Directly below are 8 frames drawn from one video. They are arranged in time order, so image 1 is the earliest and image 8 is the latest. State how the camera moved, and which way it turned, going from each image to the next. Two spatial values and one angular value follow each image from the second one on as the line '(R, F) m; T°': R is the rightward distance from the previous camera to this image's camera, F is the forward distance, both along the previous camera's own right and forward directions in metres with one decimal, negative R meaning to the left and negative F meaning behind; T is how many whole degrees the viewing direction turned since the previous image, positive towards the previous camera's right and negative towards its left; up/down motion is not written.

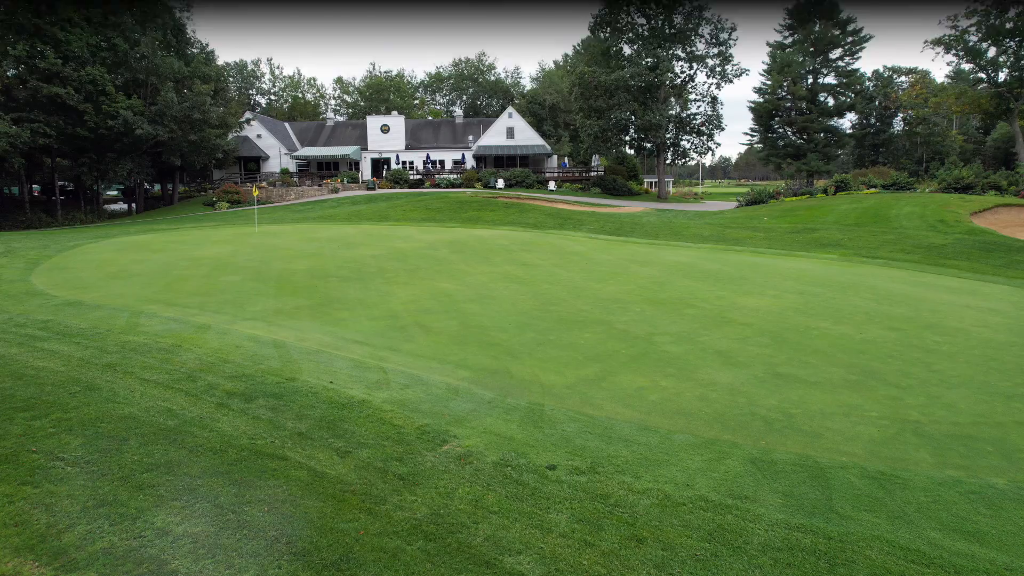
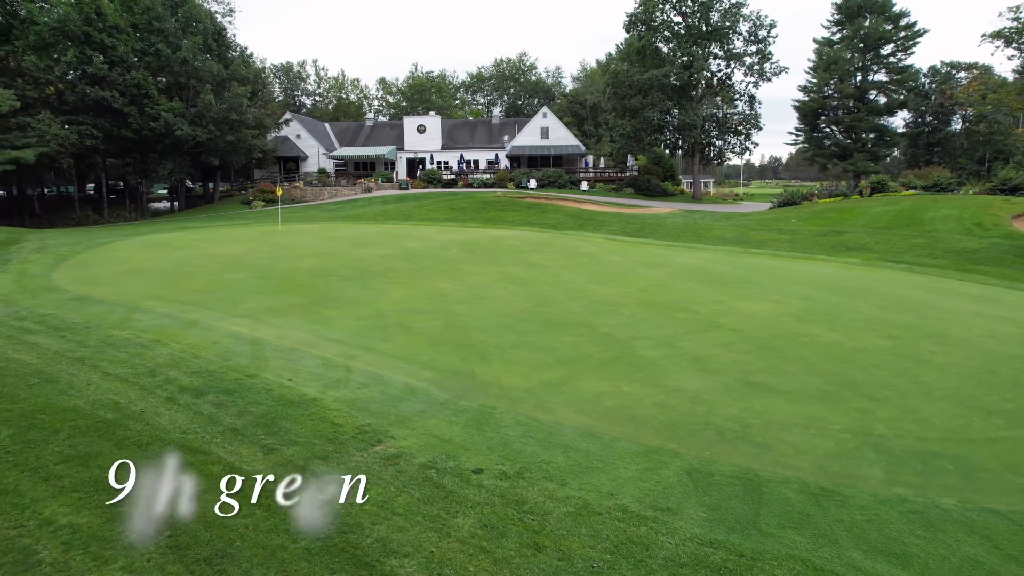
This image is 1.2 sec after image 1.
(+0.8, 0.0) m; -4°
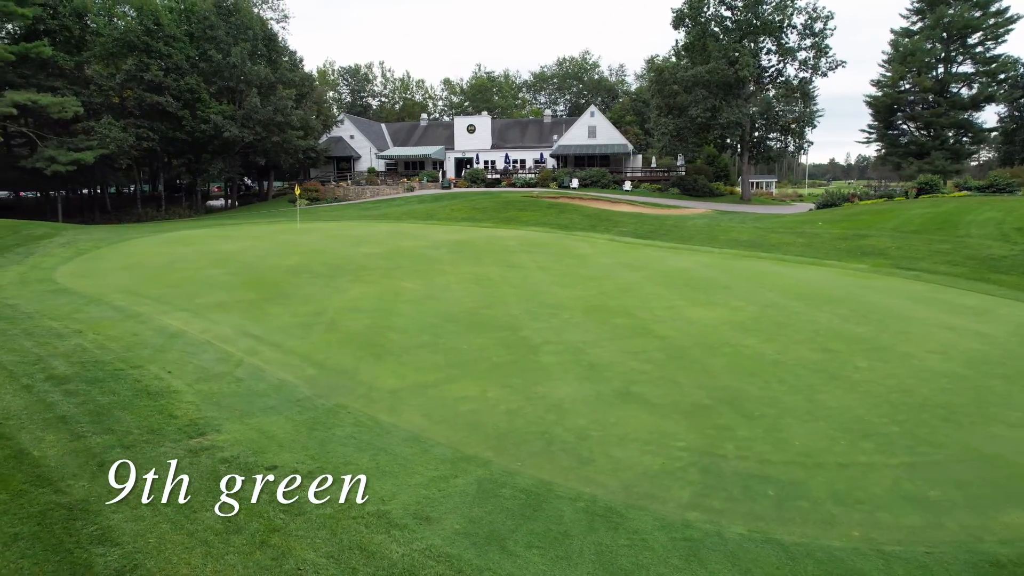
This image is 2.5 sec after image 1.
(+1.9, +0.1) m; -7°
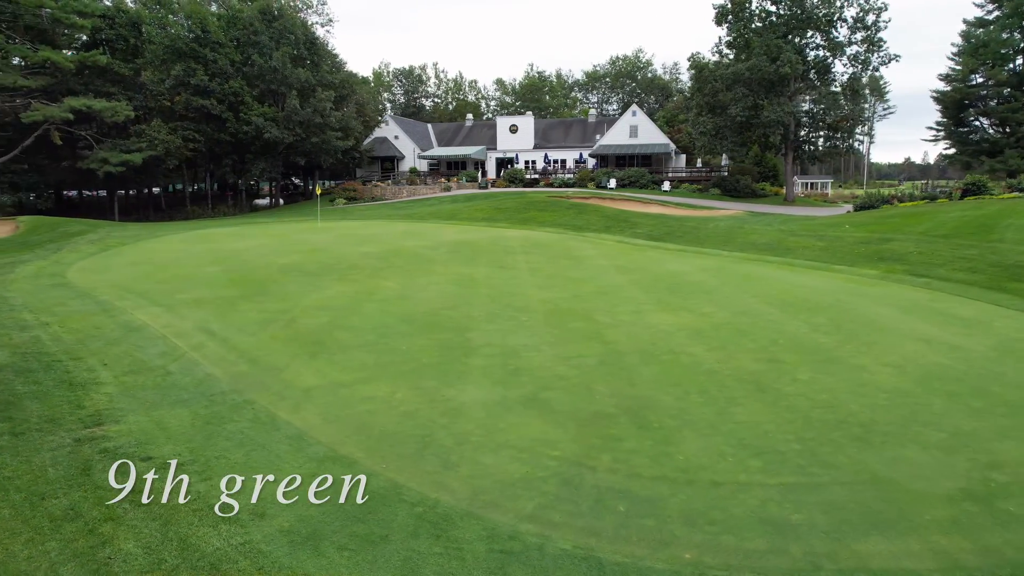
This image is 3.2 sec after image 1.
(+1.4, +0.1) m; -6°
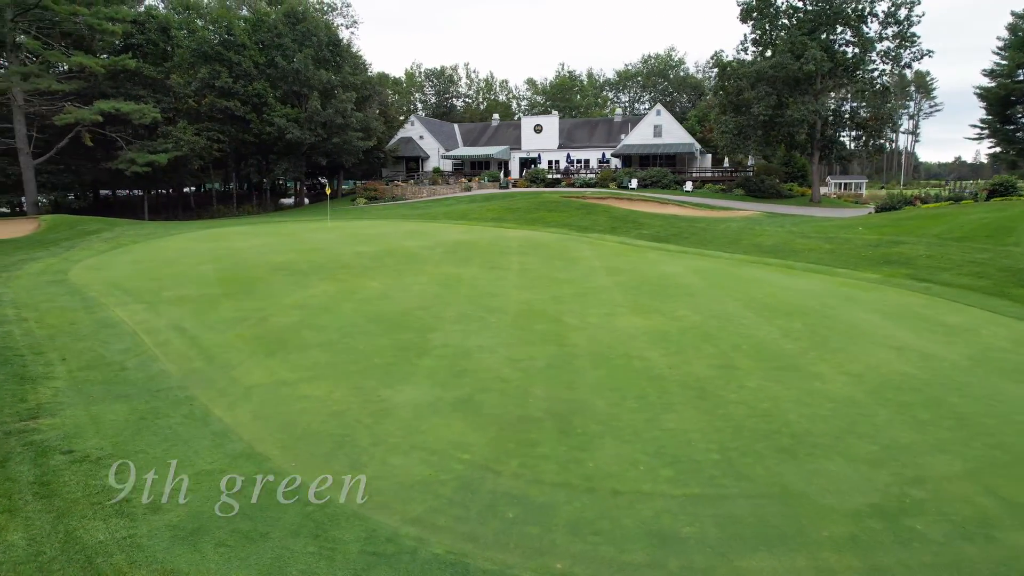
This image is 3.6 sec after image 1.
(+0.9, +0.1) m; -3°
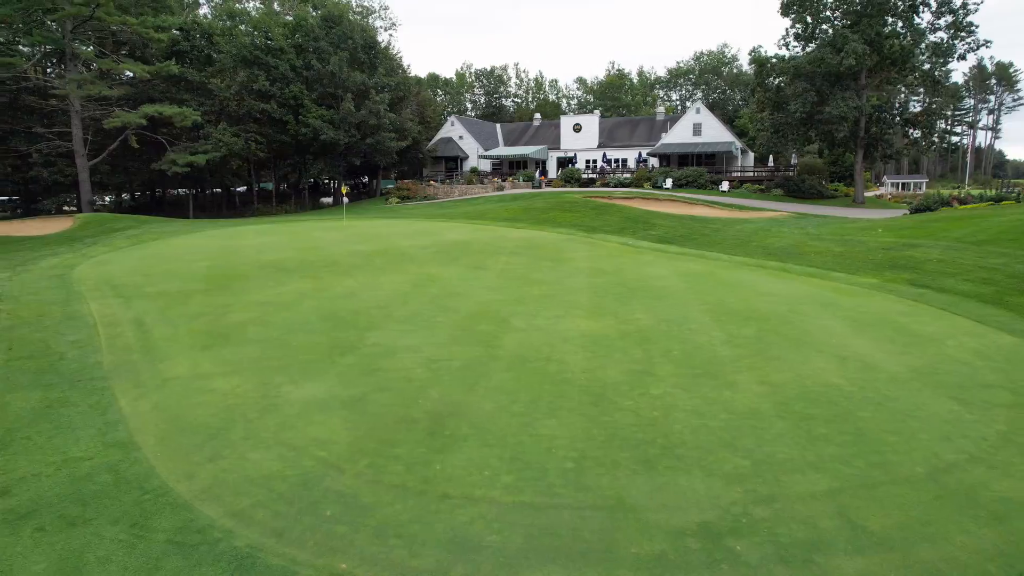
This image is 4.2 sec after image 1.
(+1.5, +0.1) m; -5°
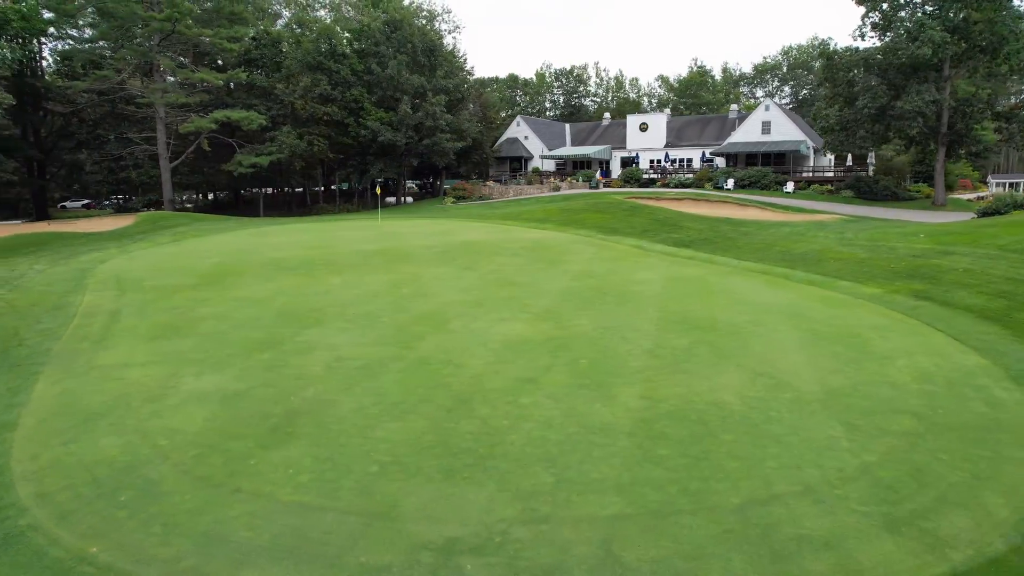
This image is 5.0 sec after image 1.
(+2.0, +0.2) m; -8°
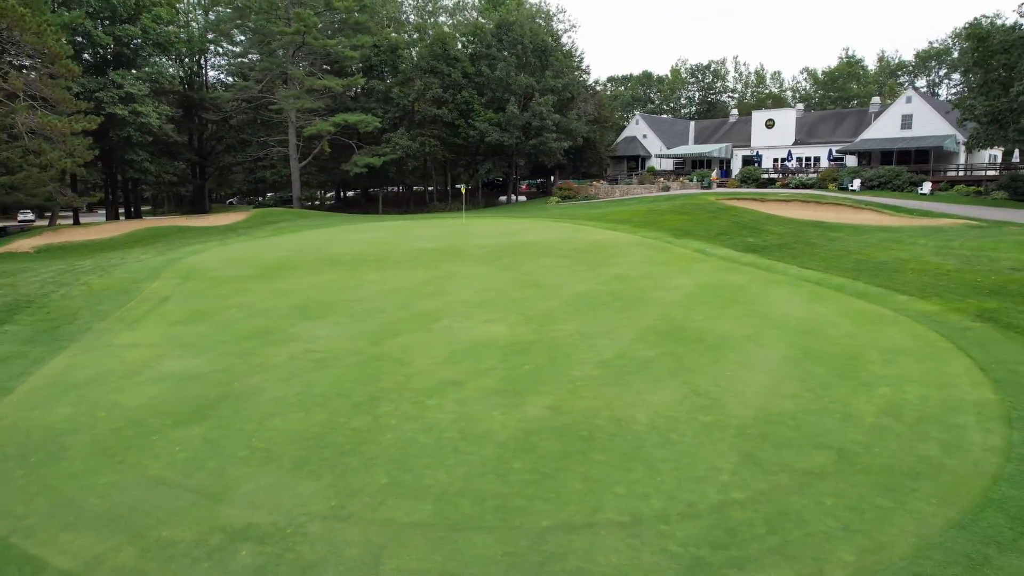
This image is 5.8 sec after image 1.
(+2.0, +0.3) m; -13°
